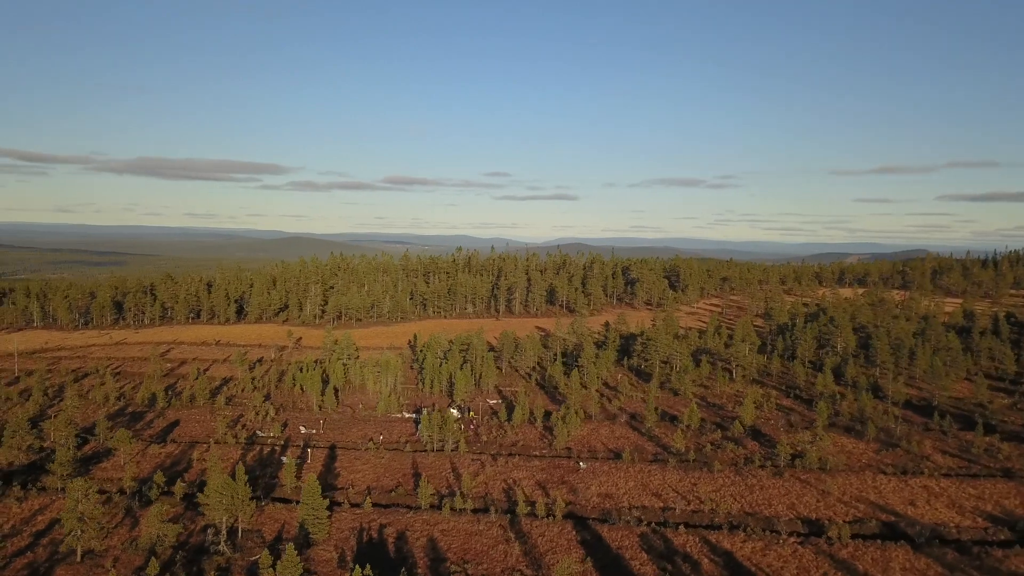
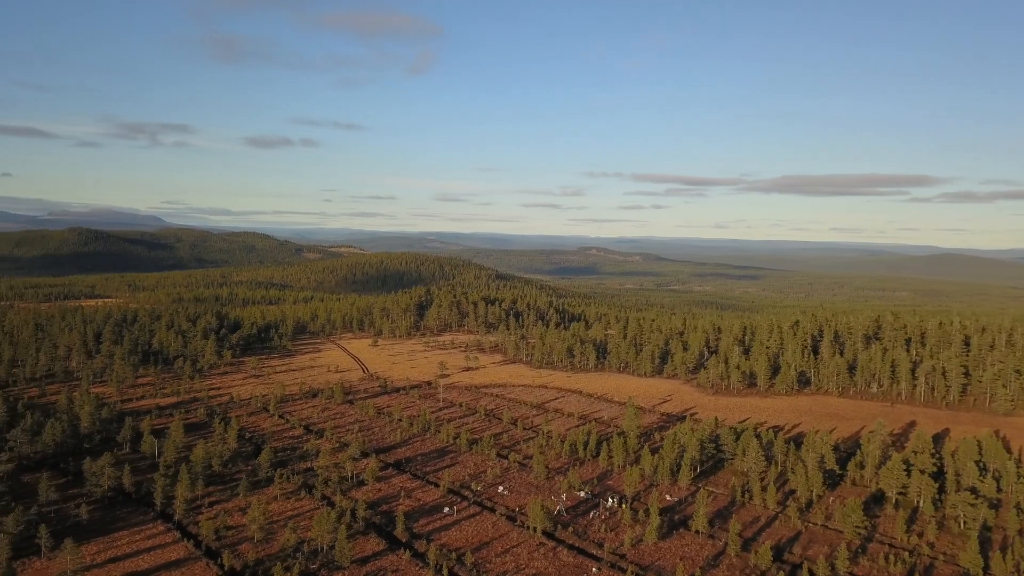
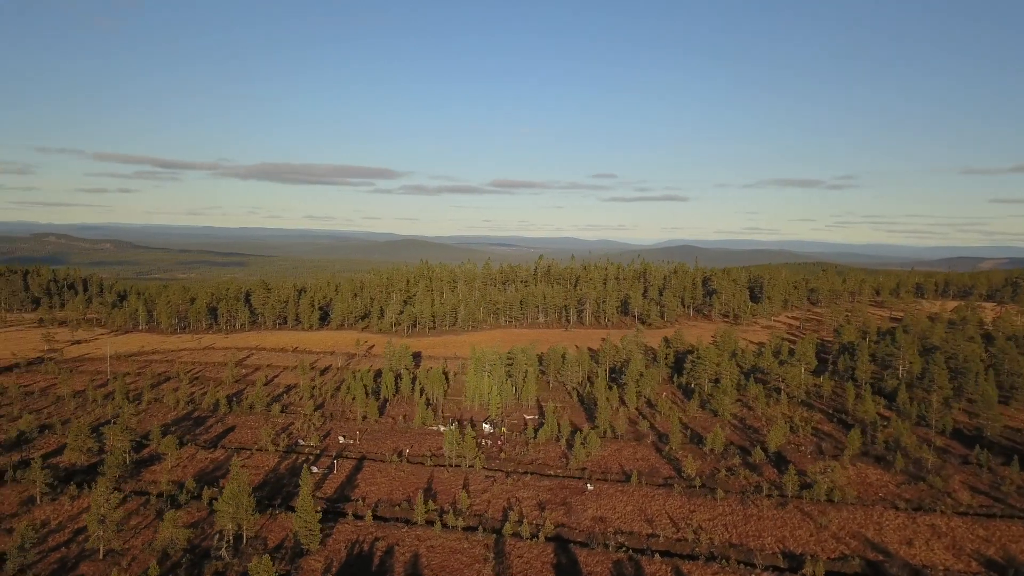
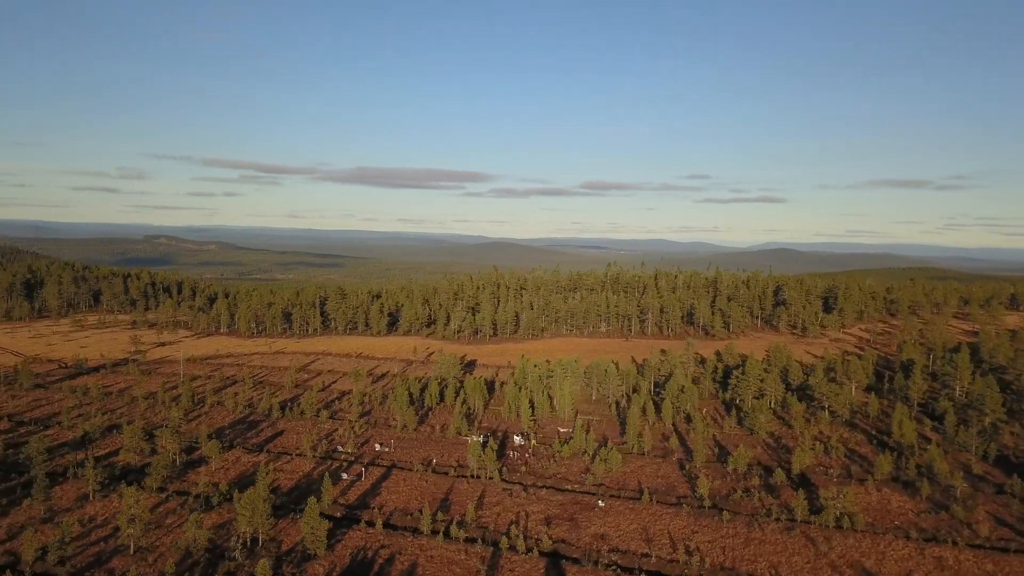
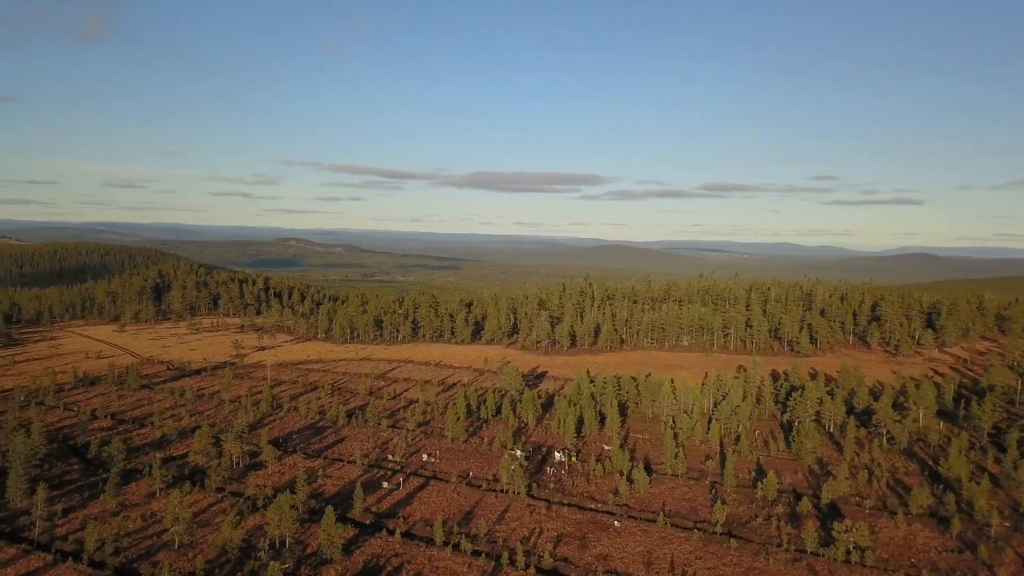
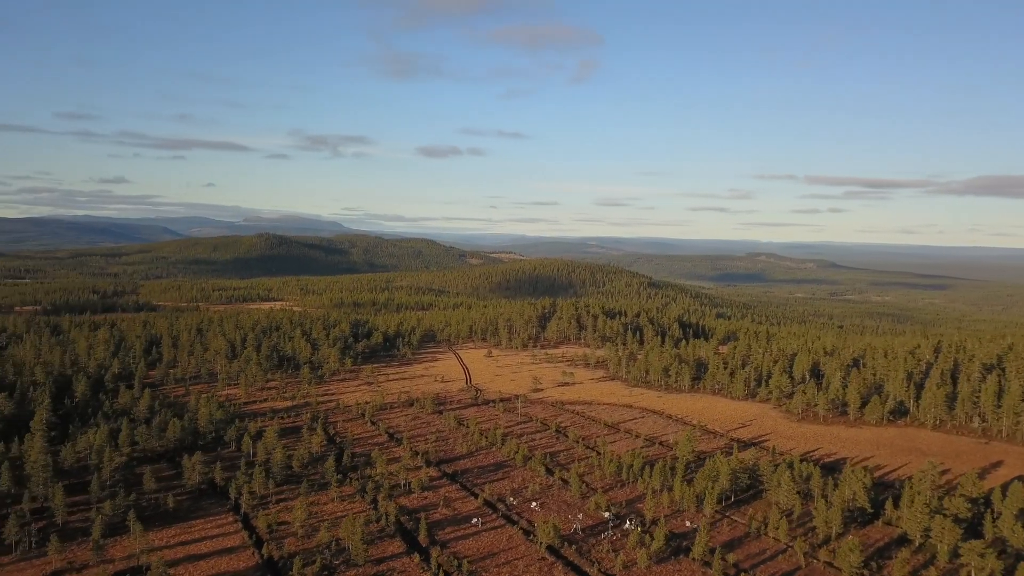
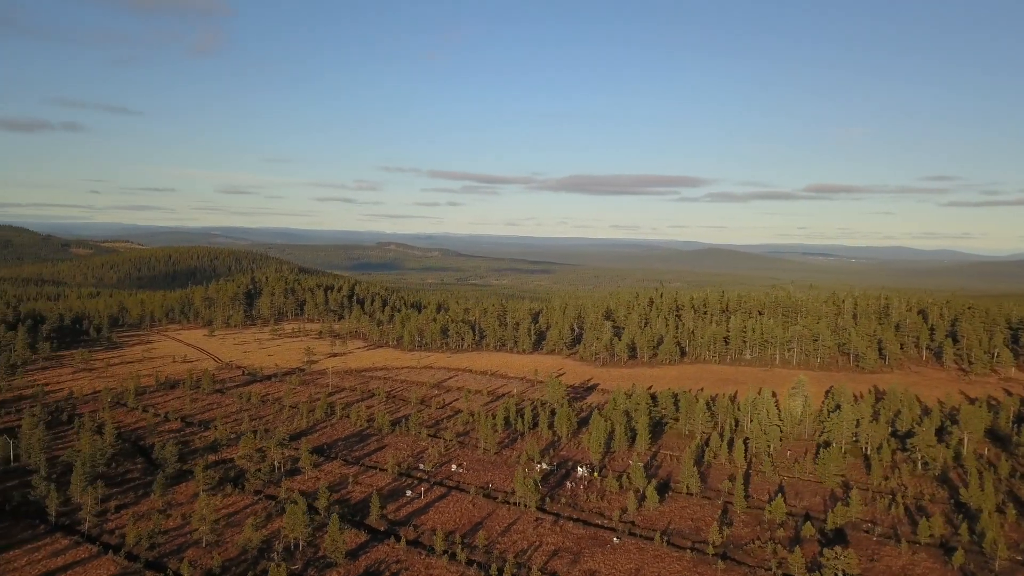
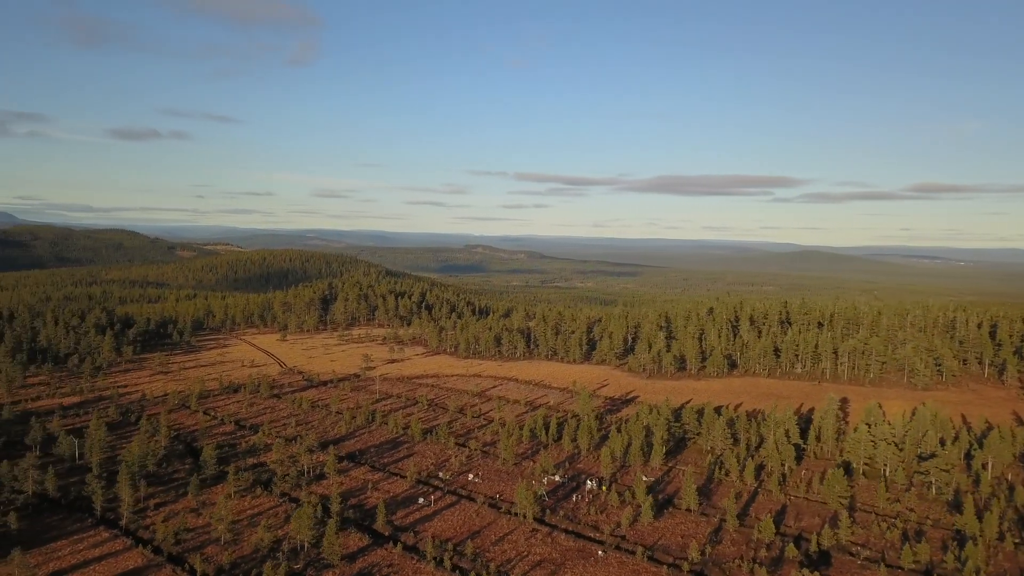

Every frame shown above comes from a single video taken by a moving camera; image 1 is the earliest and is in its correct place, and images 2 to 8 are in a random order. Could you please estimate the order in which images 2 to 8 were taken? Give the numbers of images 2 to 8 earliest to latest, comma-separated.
3, 4, 5, 7, 8, 2, 6
